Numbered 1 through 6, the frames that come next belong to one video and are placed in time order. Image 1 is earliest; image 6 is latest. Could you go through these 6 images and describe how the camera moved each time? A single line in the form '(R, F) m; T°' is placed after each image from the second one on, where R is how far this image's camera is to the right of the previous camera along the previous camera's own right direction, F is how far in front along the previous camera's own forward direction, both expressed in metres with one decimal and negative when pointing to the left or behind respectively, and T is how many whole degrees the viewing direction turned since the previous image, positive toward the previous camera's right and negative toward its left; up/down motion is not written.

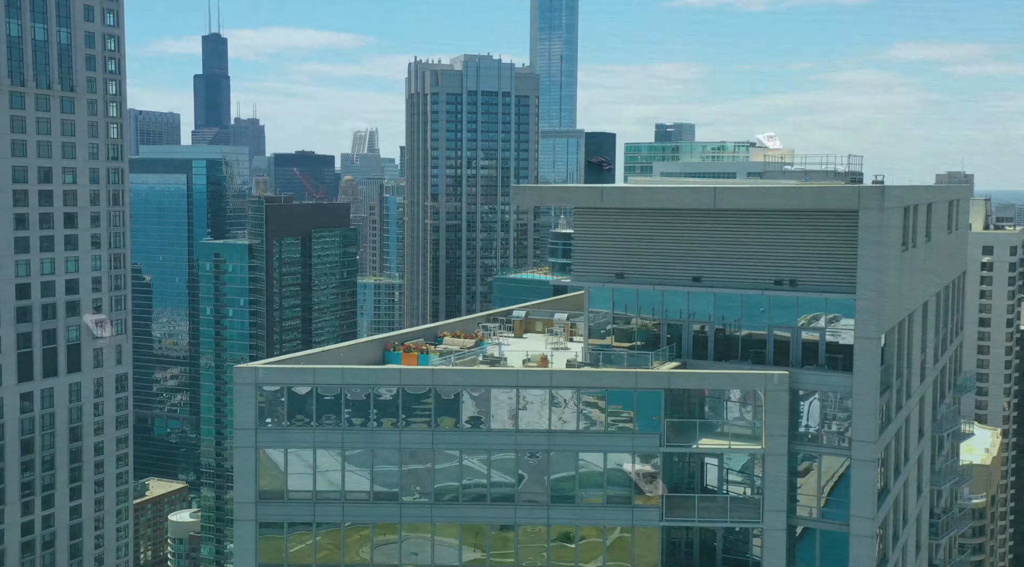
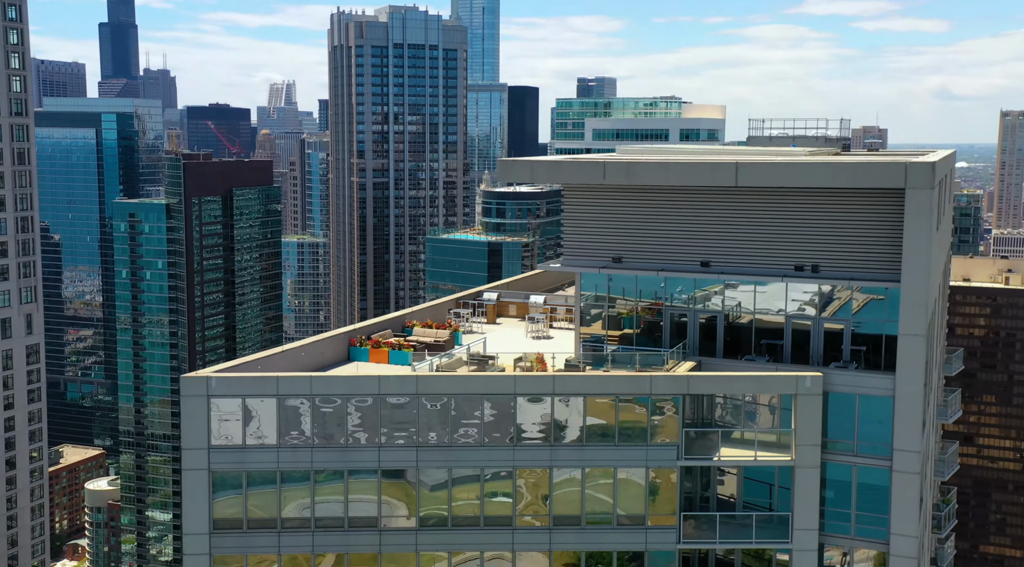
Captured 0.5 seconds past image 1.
(-2.2, +5.5) m; +4°
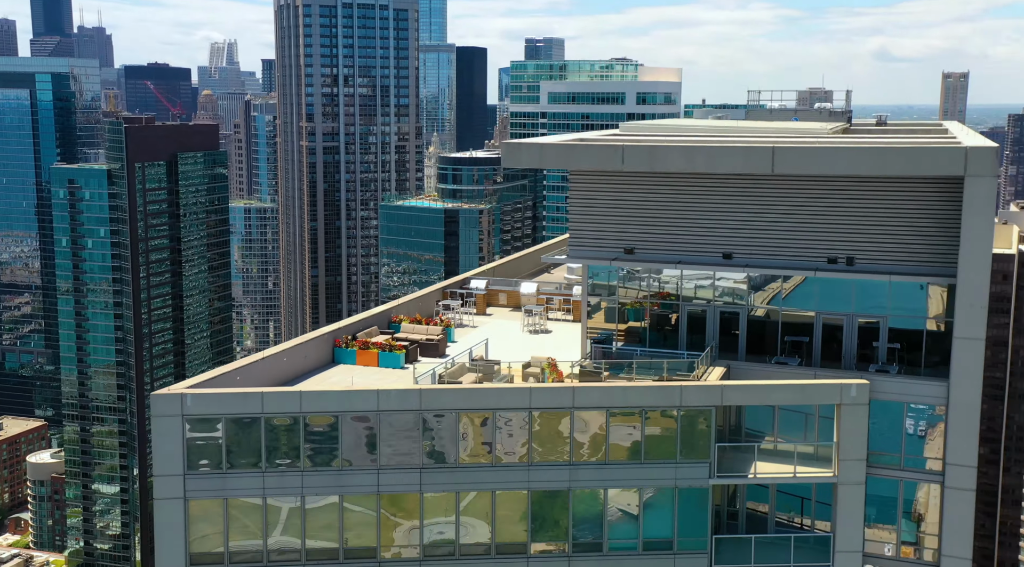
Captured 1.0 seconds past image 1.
(-1.8, +3.8) m; +3°
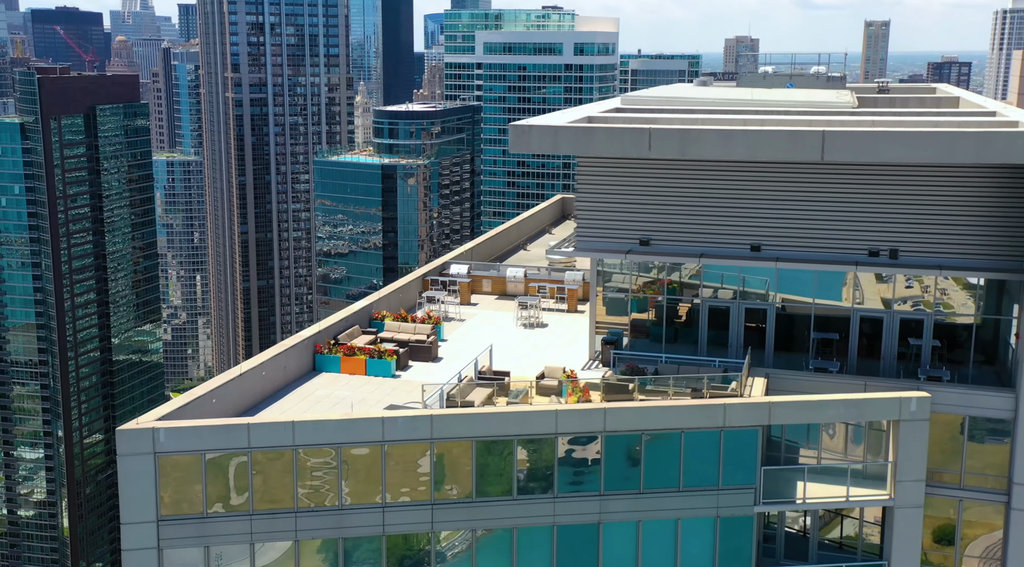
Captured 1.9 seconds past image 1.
(-2.2, +4.0) m; +4°
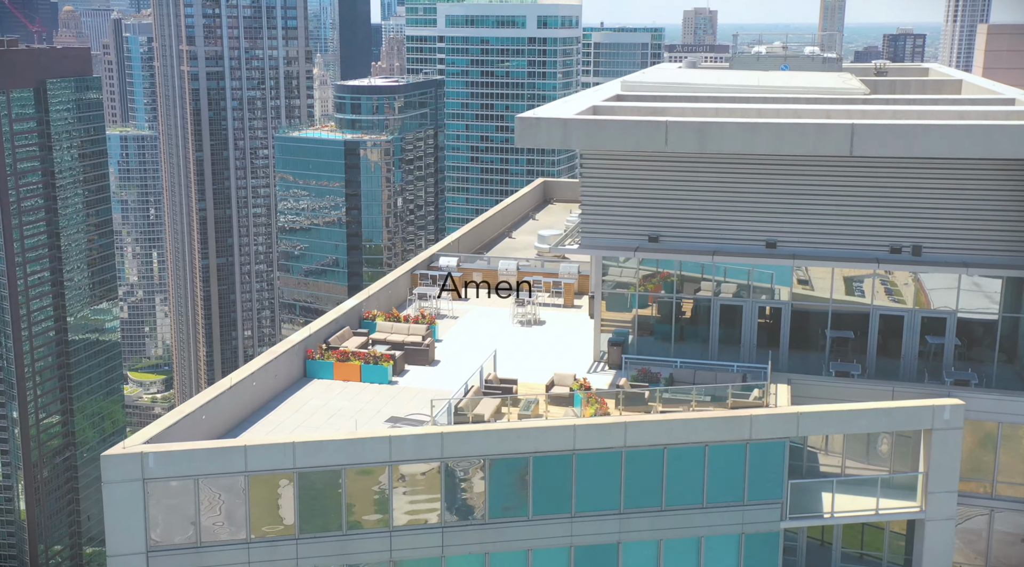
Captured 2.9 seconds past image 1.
(-1.2, +1.8) m; +2°
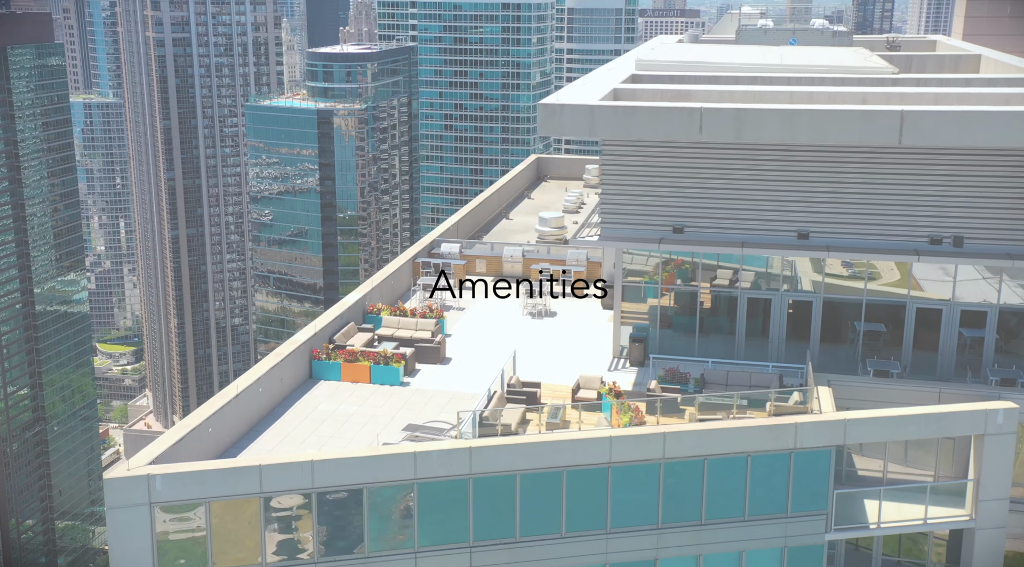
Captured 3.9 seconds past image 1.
(-1.2, +1.8) m; +2°
